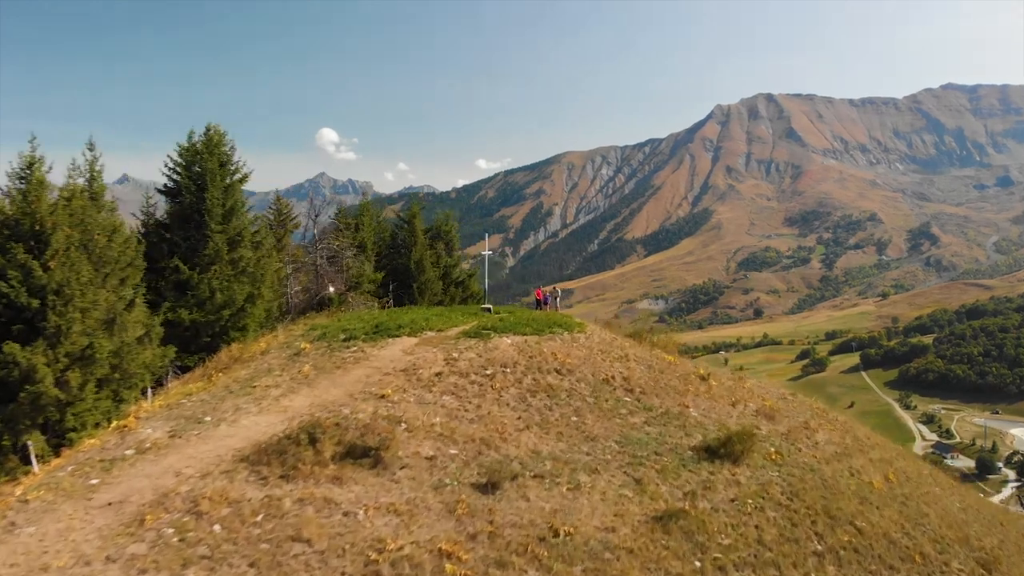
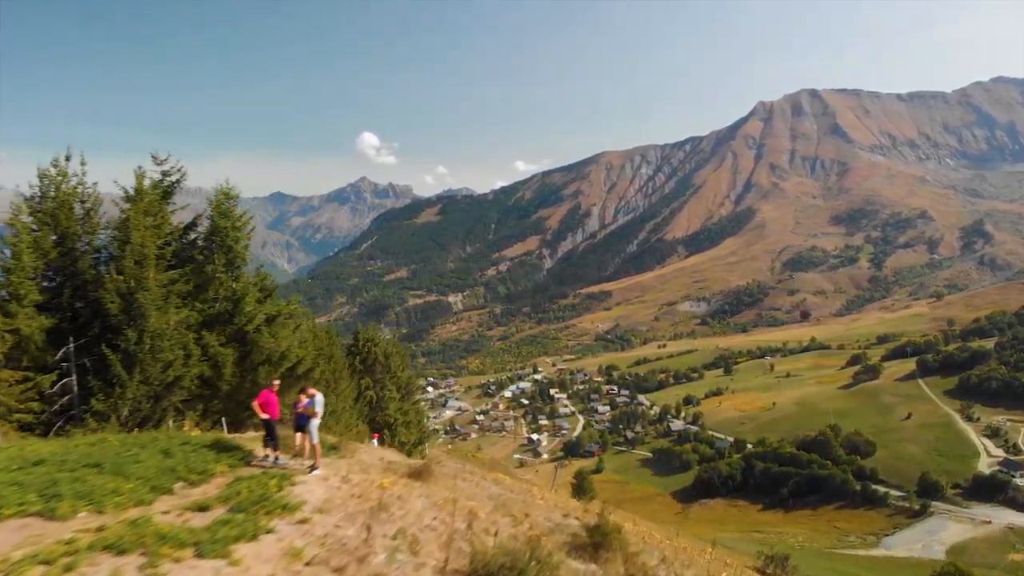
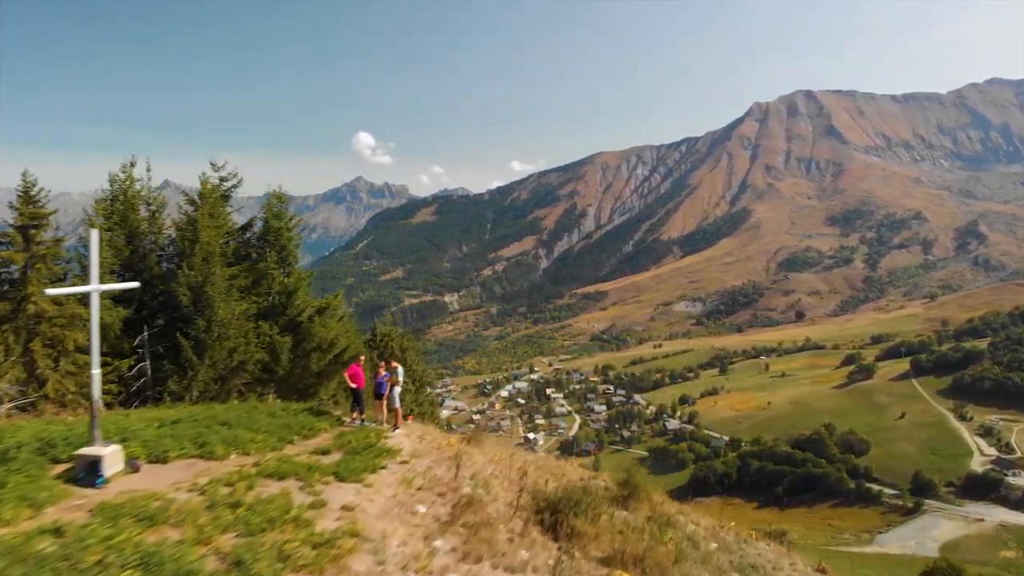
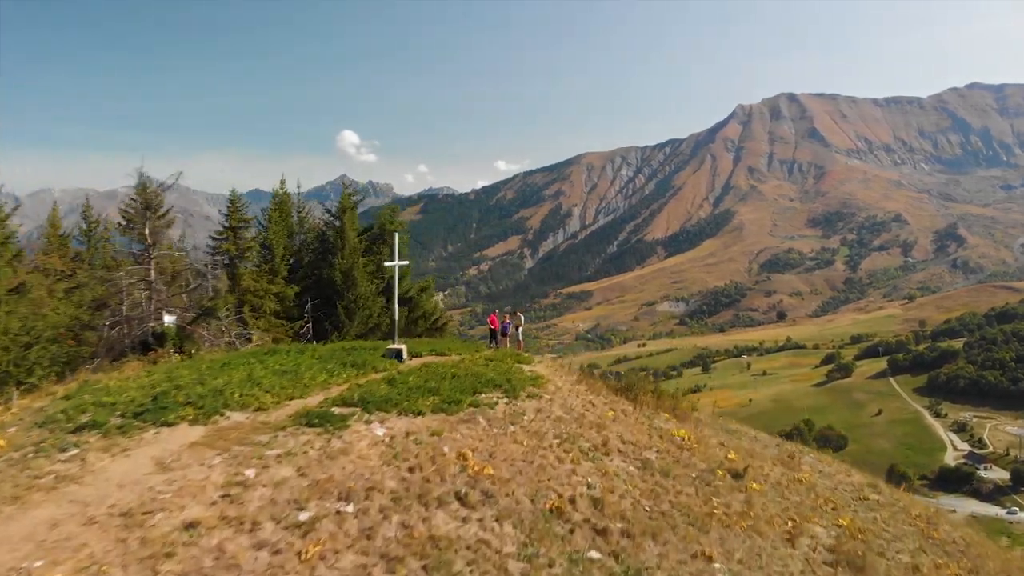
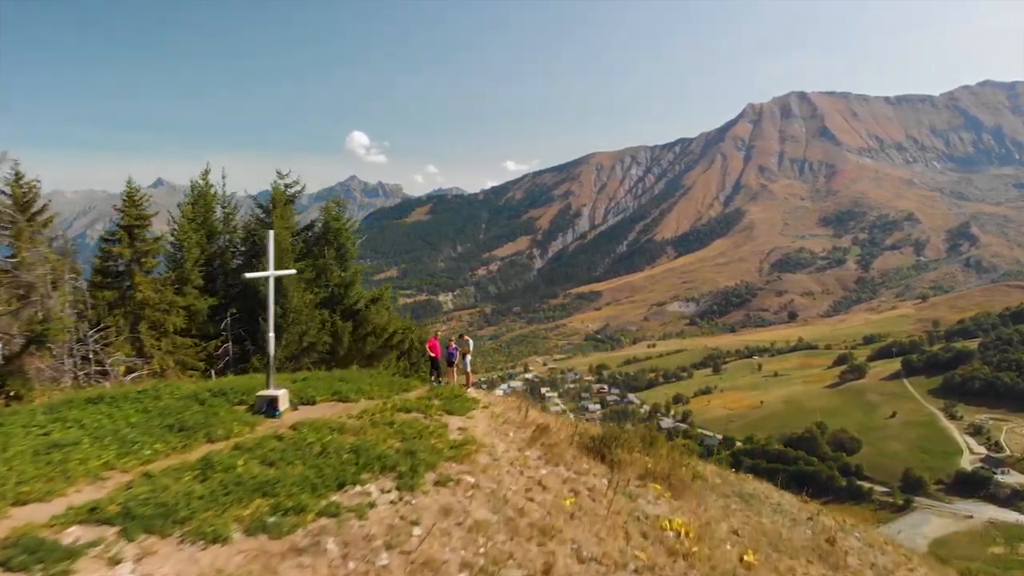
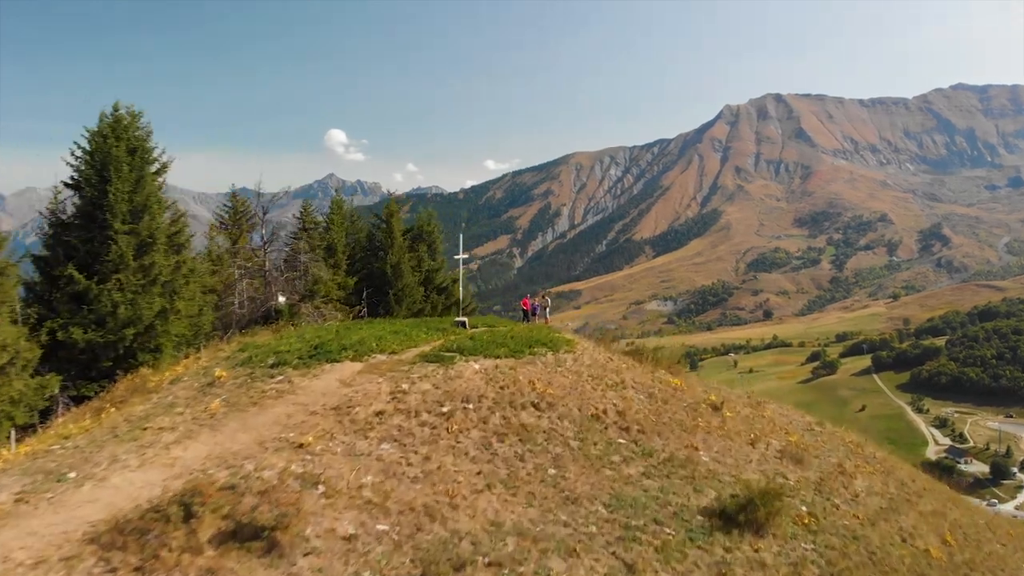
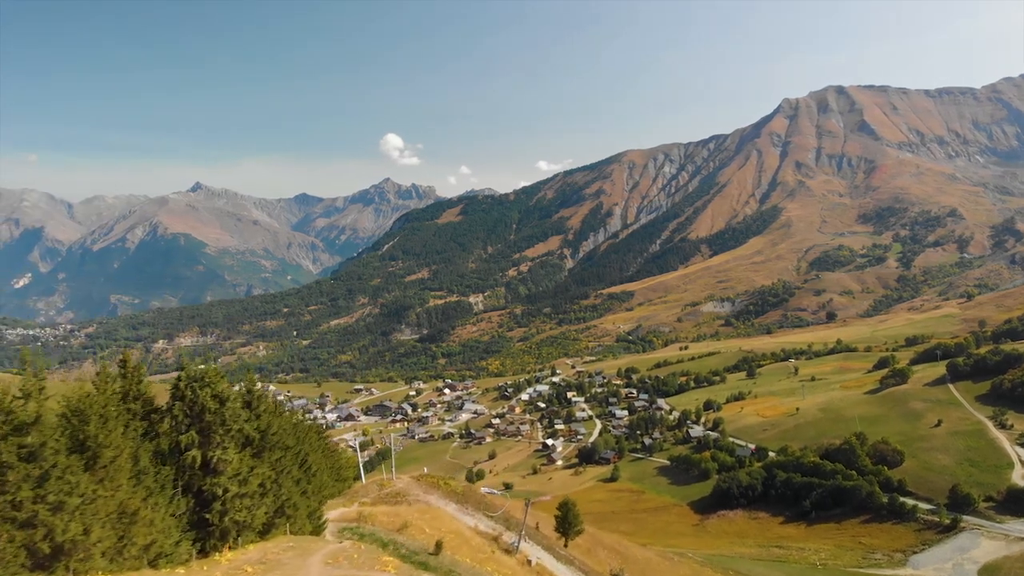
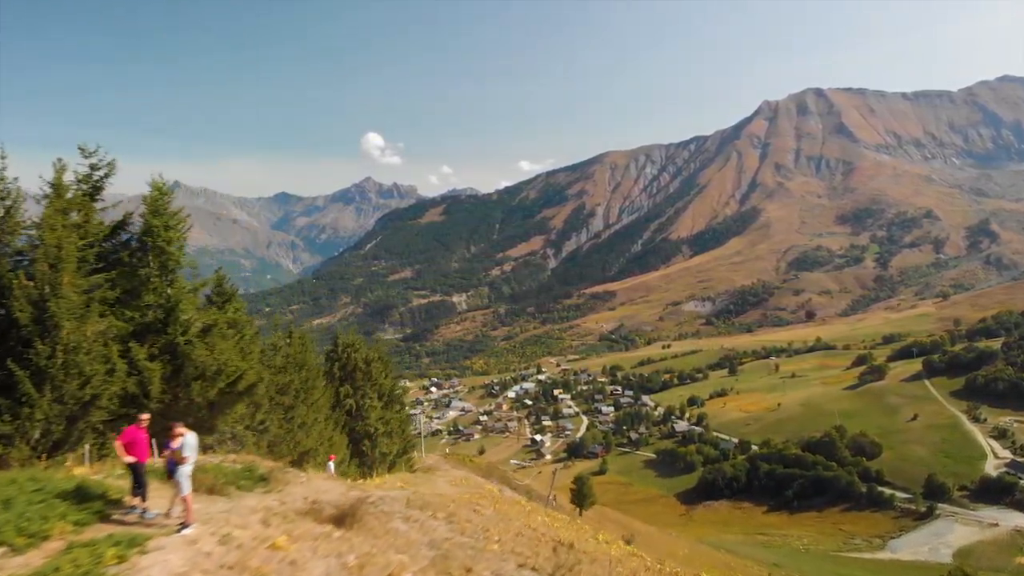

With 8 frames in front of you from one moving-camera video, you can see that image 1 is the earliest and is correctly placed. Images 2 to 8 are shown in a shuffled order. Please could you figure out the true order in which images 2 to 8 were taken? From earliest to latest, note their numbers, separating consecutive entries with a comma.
6, 4, 5, 3, 2, 8, 7
